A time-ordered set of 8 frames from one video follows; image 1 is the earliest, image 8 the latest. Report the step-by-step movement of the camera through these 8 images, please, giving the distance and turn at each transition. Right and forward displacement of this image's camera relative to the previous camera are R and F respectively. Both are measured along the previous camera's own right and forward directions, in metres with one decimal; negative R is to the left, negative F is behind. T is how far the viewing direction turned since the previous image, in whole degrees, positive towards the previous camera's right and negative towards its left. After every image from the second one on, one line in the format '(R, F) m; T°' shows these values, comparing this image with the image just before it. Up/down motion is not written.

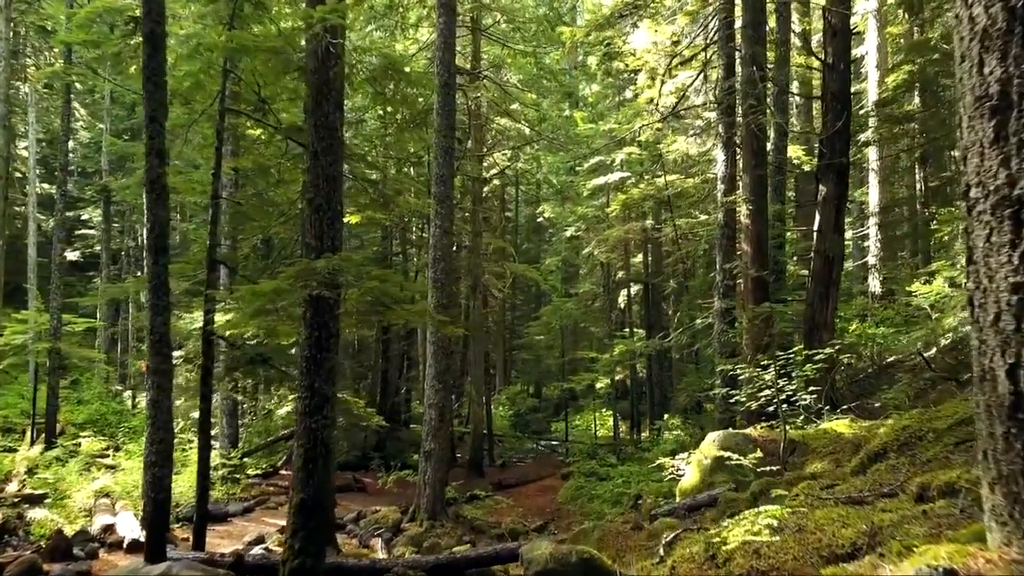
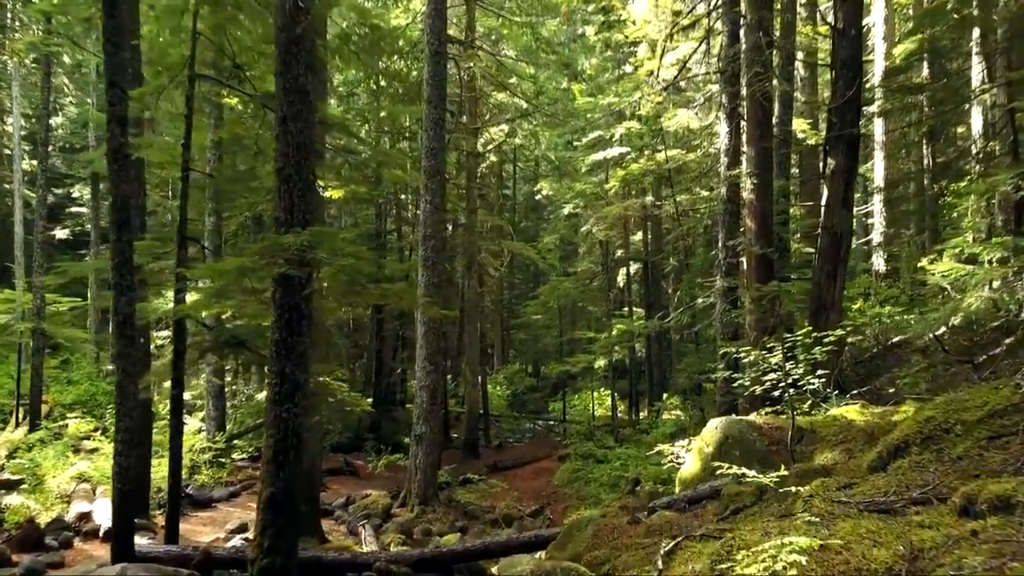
(+0.1, +0.5) m; 0°
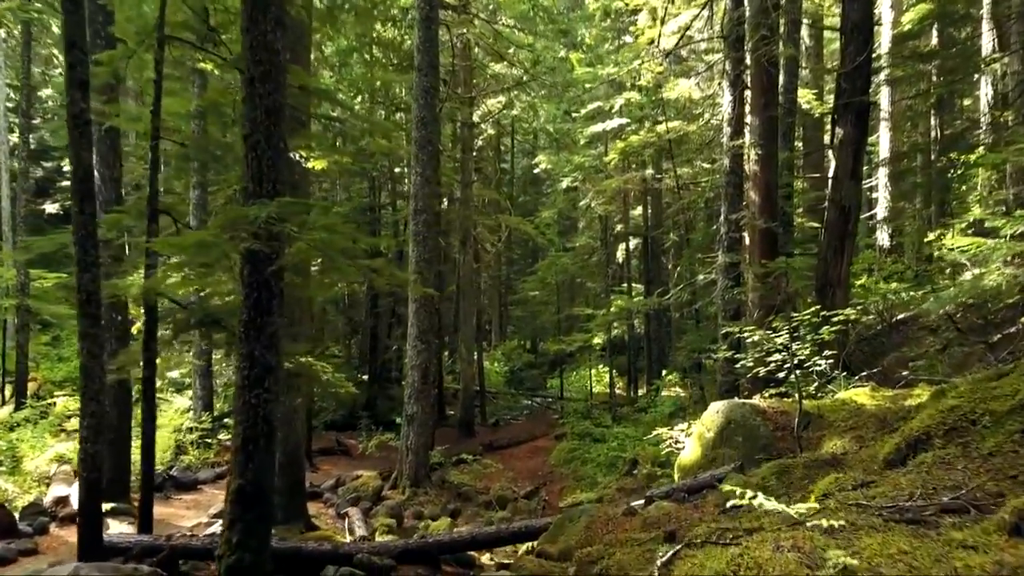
(+0.1, +0.5) m; 0°
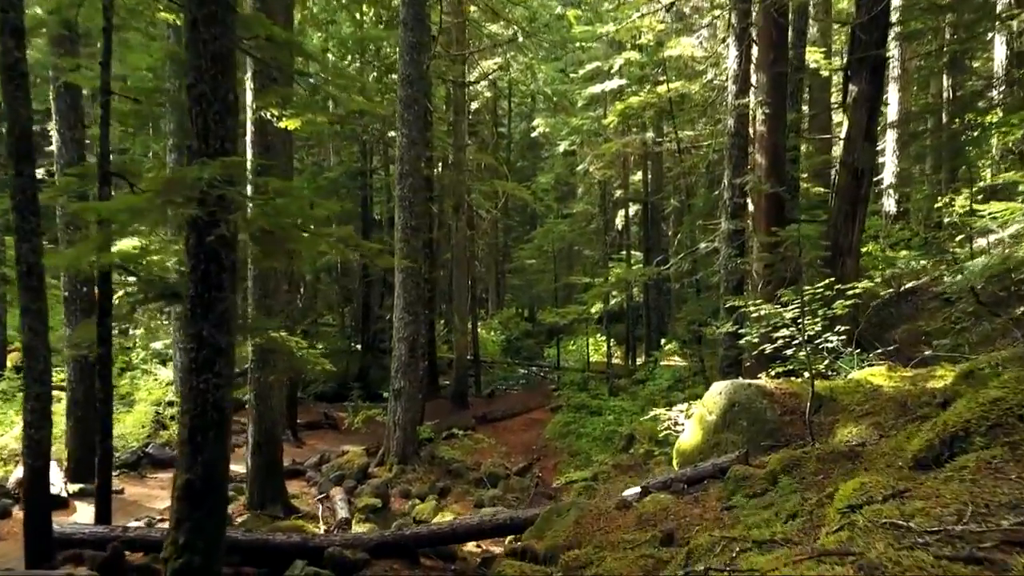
(+0.1, +0.6) m; 0°
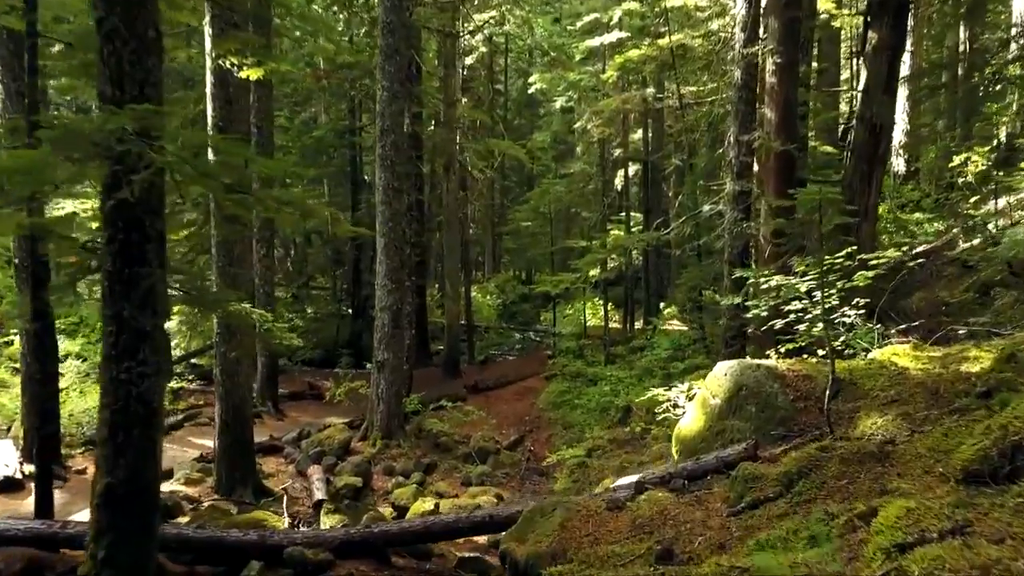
(+0.1, +0.7) m; 0°
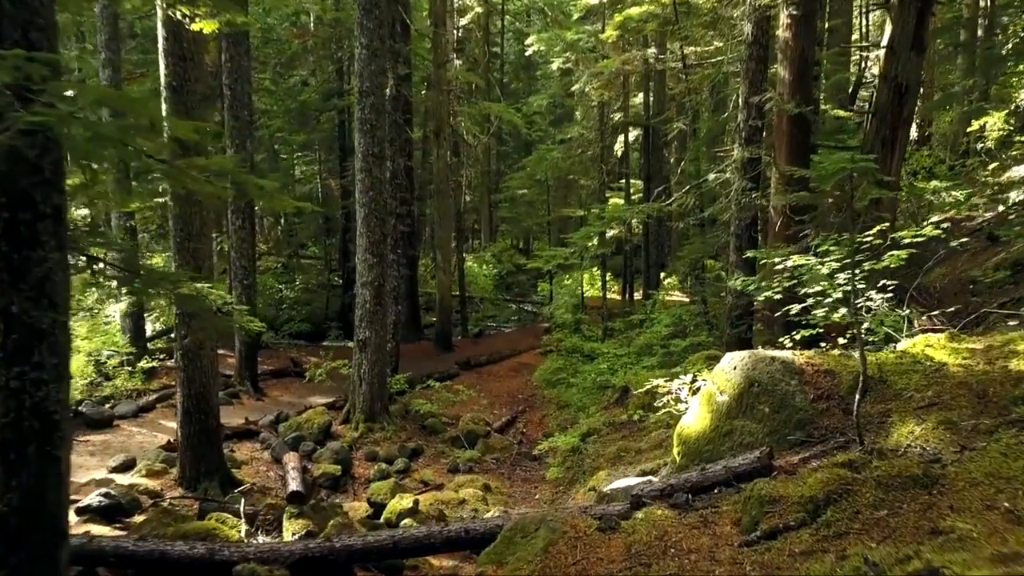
(+0.1, +0.7) m; 0°
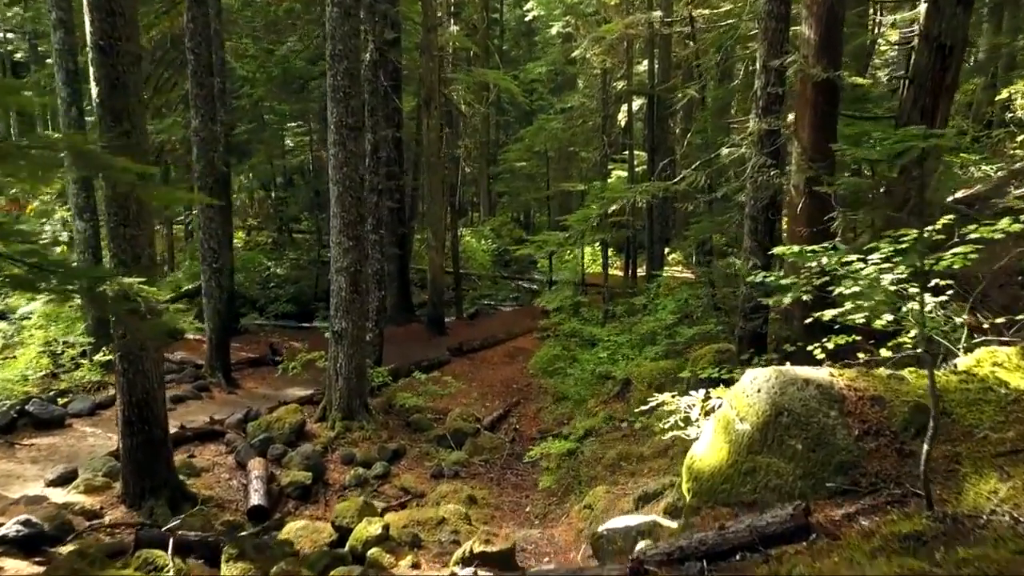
(+0.2, +1.0) m; 0°
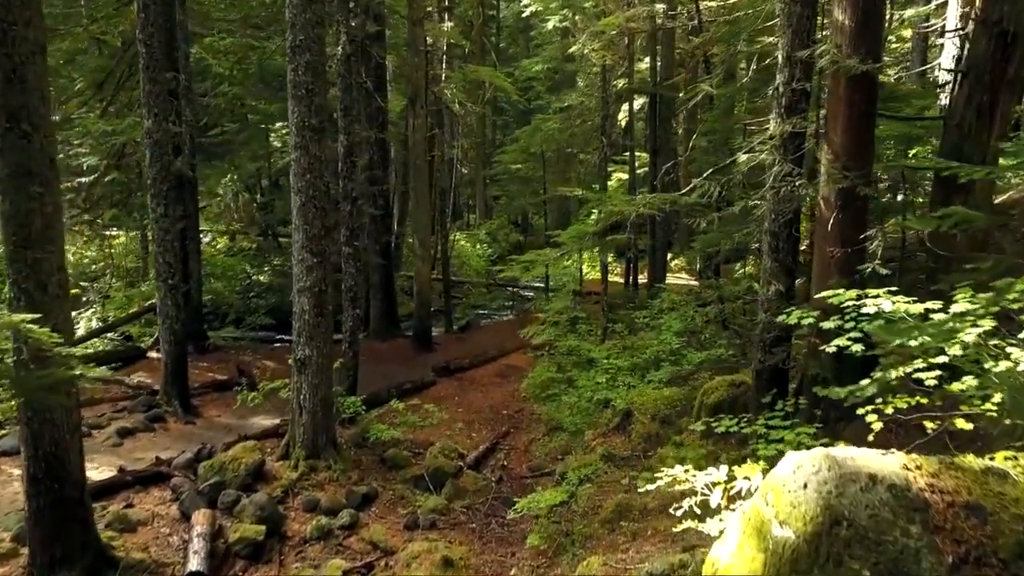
(+0.2, +1.1) m; 0°
